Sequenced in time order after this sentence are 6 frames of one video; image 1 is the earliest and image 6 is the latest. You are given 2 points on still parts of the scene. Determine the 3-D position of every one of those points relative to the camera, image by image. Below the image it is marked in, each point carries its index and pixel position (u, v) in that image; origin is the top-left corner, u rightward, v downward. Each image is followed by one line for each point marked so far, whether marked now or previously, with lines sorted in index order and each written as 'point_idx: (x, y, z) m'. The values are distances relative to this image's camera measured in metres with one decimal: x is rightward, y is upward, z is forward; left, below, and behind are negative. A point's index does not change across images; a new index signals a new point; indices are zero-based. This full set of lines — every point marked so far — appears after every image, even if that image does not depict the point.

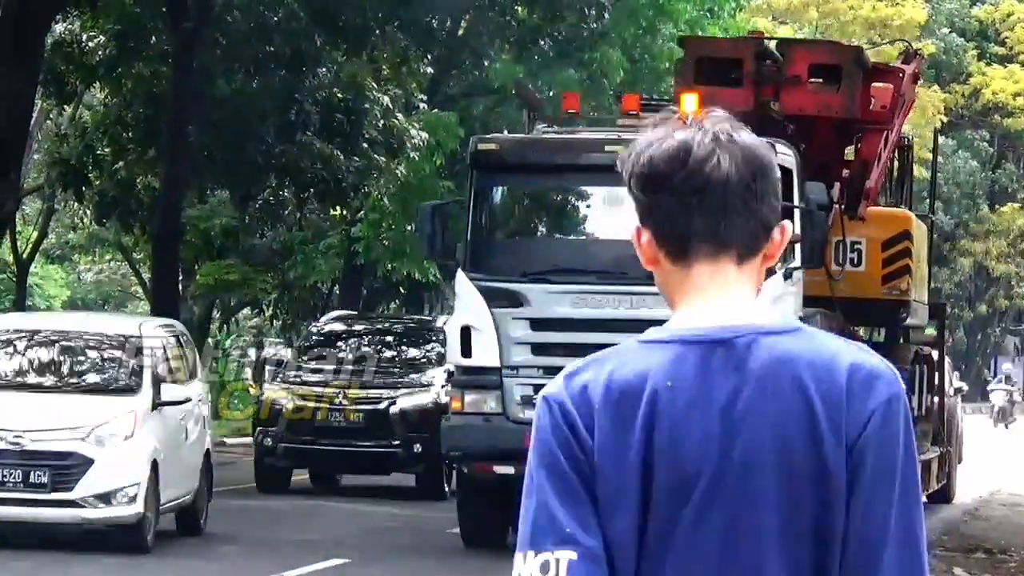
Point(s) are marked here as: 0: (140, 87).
0: (-3.9, +2.1, +19.0) m
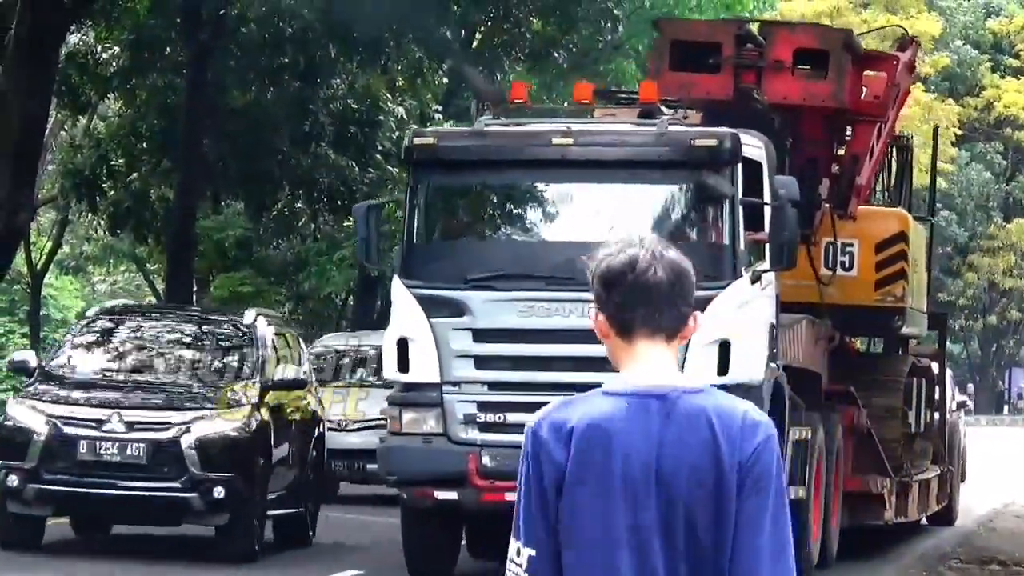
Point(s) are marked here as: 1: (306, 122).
0: (-3.7, +2.0, +19.1) m
1: (-2.1, +1.7, +18.8) m
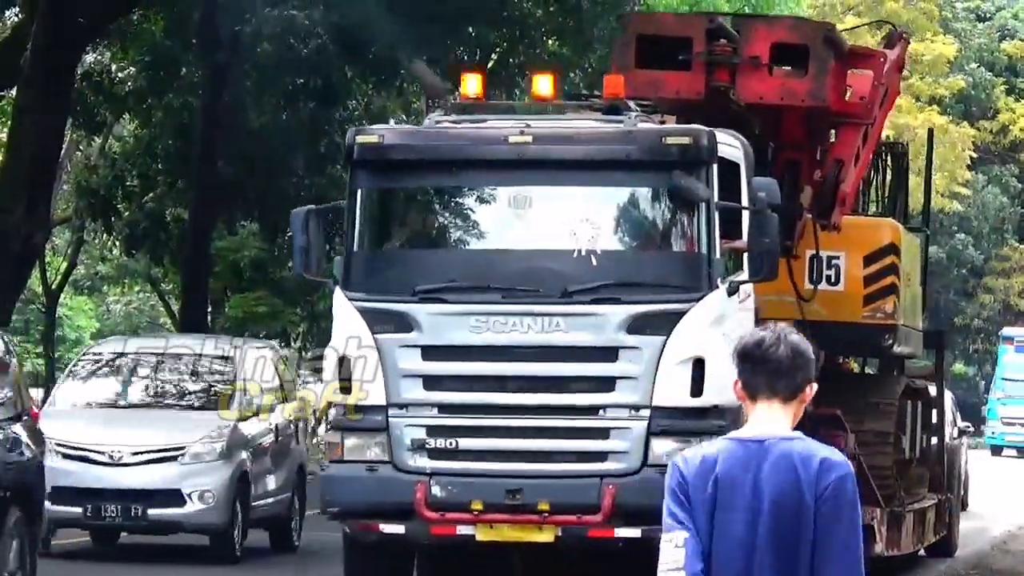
0: (-3.7, +1.8, +19.1) m
1: (-2.1, +1.5, +18.8) m
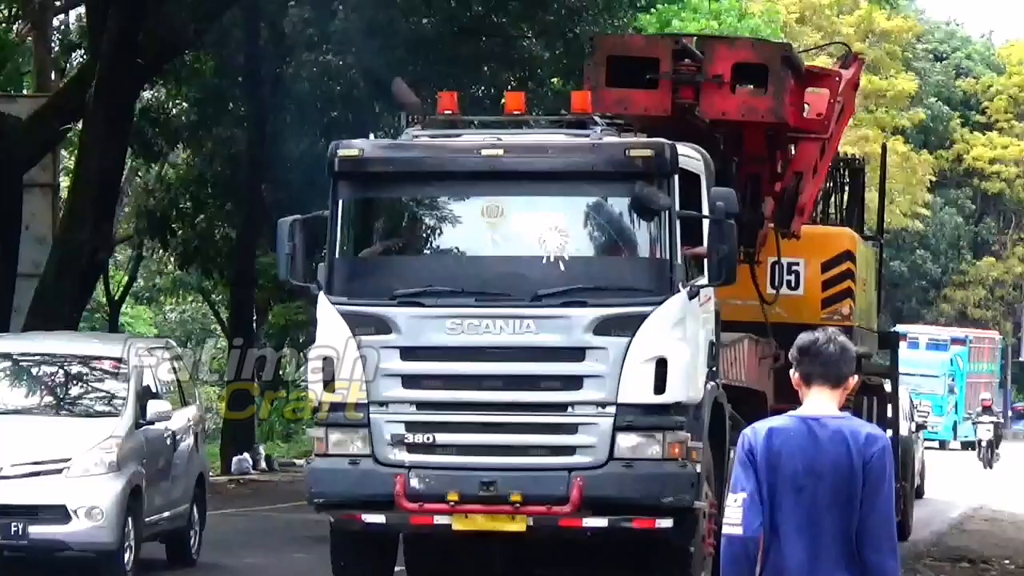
0: (-4.0, +1.7, +19.9) m
1: (-2.4, +1.4, +19.7) m
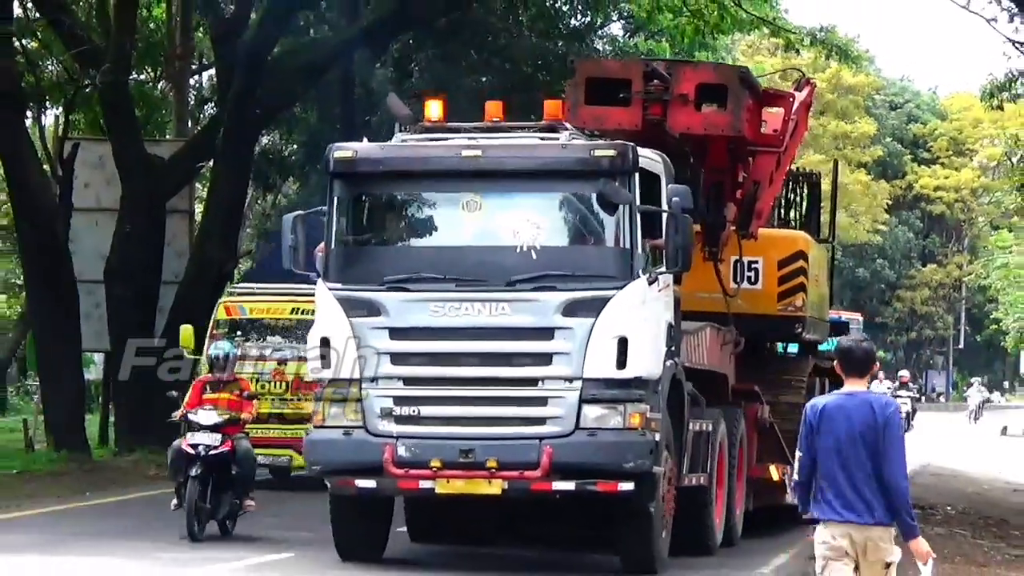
0: (-4.1, +1.8, +22.1) m
1: (-2.5, +1.5, +21.9) m
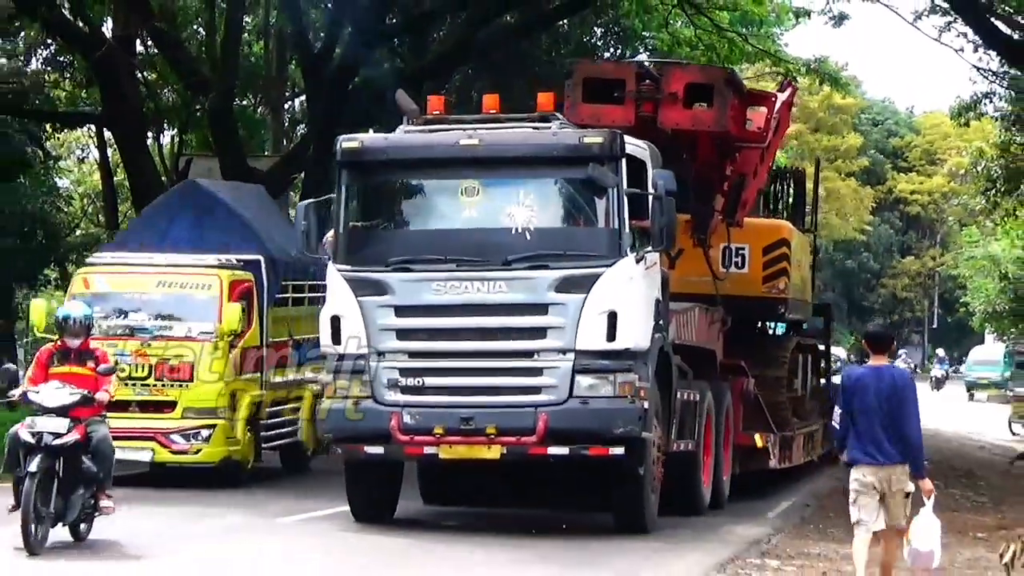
0: (-3.9, +2.0, +24.1) m
1: (-2.3, +1.8, +23.9) m
